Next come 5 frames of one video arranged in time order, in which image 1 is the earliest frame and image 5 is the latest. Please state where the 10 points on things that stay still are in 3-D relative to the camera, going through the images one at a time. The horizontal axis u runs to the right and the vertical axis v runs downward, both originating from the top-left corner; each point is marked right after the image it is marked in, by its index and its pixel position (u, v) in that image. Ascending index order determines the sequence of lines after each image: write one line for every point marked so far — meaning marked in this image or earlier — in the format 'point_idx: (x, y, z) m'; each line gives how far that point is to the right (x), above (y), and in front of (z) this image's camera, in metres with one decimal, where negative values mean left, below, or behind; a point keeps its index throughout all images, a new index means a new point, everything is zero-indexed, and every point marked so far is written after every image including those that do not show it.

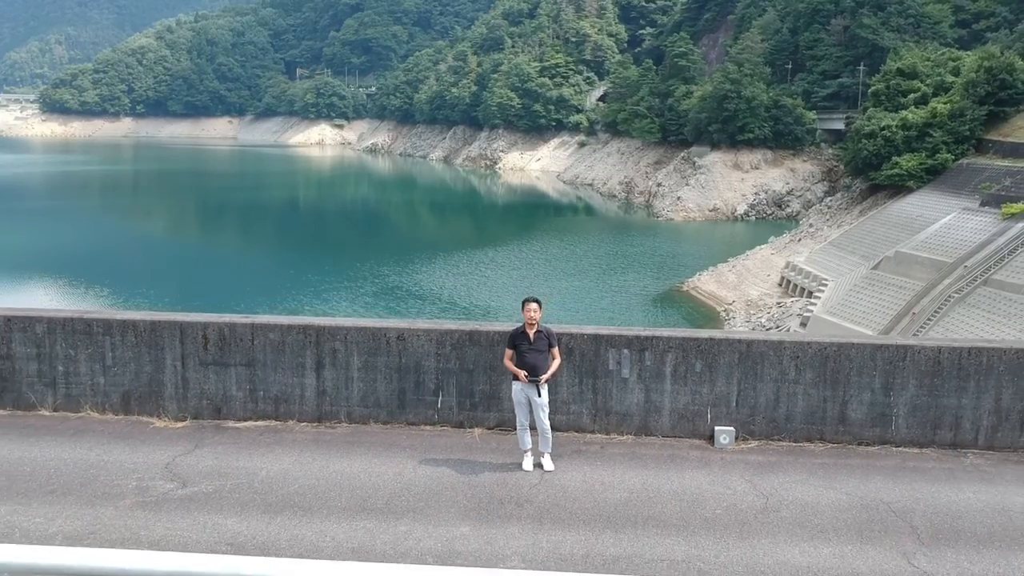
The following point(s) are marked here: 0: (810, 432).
0: (+1.1, -0.5, +3.7) m
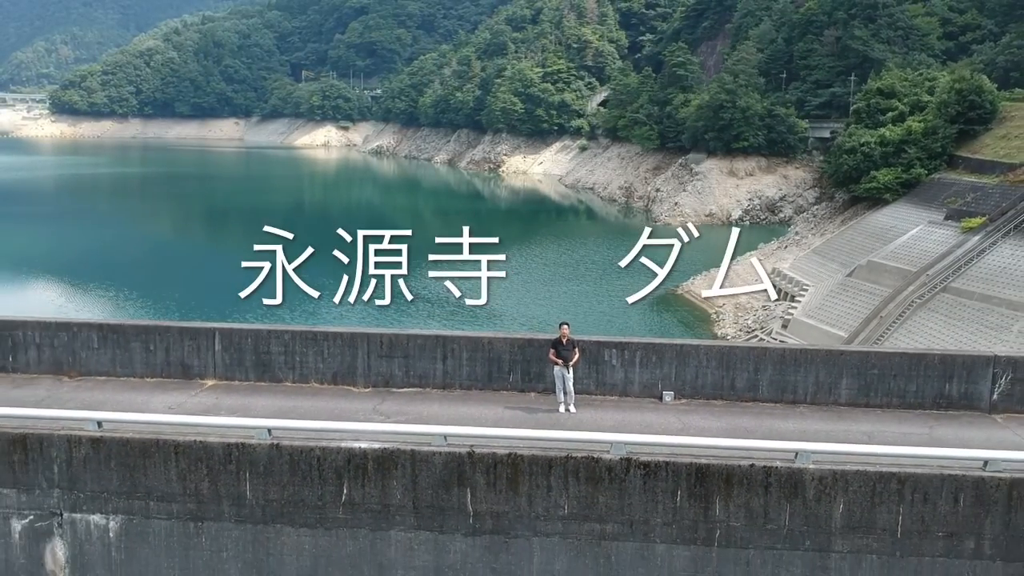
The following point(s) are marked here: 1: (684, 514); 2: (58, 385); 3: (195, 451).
0: (+1.3, -0.7, +6.7) m
1: (+0.8, -1.1, +4.8) m
2: (-3.1, -0.7, +6.9) m
3: (-1.5, -0.8, +5.0) m
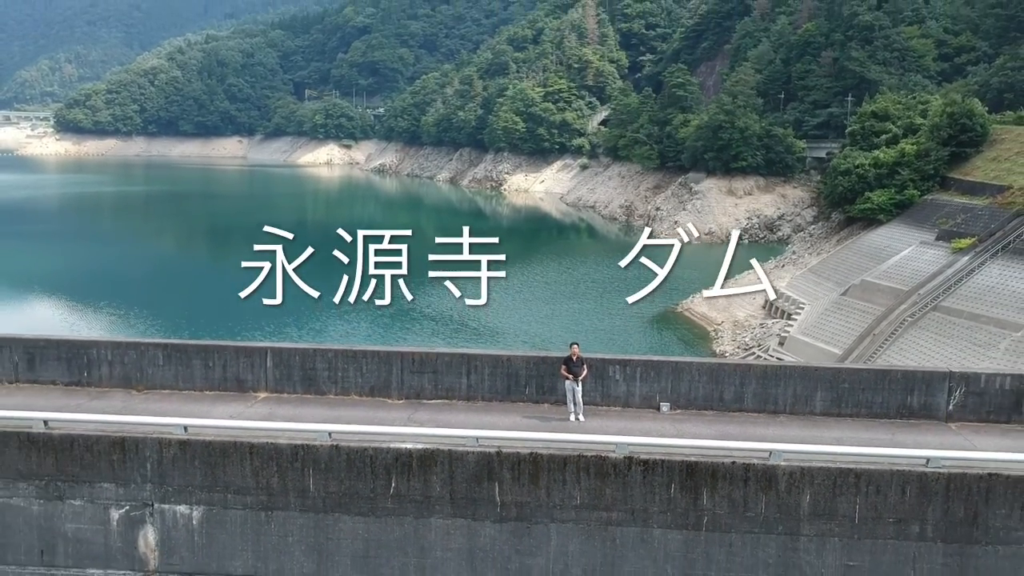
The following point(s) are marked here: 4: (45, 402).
0: (+1.4, -0.9, +7.7) m
1: (+0.9, -1.2, +5.8) m
2: (-2.9, -0.8, +7.9) m
3: (-1.4, -1.0, +6.0) m
4: (-3.6, -0.9, +7.8) m
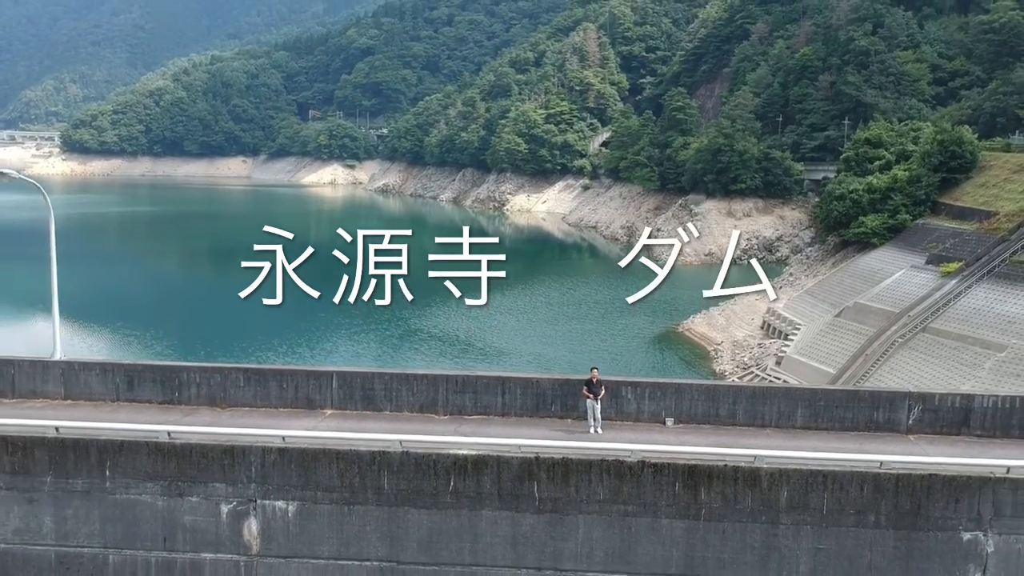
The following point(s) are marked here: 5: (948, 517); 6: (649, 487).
0: (+1.7, -1.2, +9.1) m
1: (+1.2, -1.5, +7.2) m
2: (-2.7, -1.1, +9.3) m
3: (-1.2, -1.2, +7.4) m
4: (-3.3, -1.2, +9.2) m
5: (+3.0, -1.6, +7.1) m
6: (+1.0, -1.4, +7.2) m
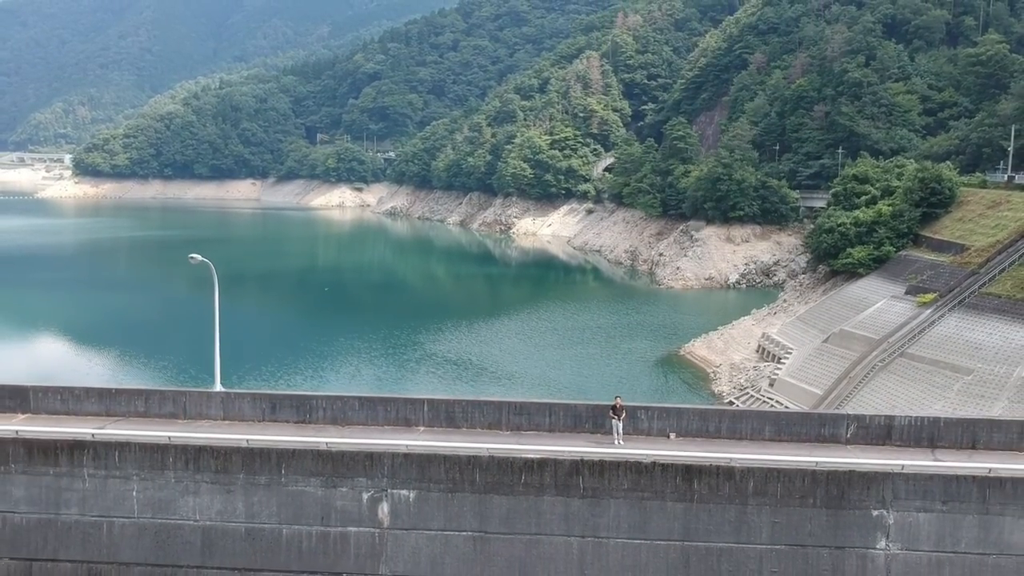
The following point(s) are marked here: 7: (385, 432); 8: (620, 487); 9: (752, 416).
0: (+2.3, -1.8, +12.4) m
1: (+1.7, -2.1, +10.5) m
2: (-2.1, -1.8, +12.7) m
3: (-0.6, -1.8, +10.8) m
4: (-2.8, -1.8, +12.6) m
5: (+3.6, -2.2, +10.4) m
6: (+1.5, -2.0, +10.6) m
7: (-1.6, -1.8, +12.5) m
8: (+1.1, -2.1, +10.6) m
9: (+2.9, -1.6, +12.4) m
